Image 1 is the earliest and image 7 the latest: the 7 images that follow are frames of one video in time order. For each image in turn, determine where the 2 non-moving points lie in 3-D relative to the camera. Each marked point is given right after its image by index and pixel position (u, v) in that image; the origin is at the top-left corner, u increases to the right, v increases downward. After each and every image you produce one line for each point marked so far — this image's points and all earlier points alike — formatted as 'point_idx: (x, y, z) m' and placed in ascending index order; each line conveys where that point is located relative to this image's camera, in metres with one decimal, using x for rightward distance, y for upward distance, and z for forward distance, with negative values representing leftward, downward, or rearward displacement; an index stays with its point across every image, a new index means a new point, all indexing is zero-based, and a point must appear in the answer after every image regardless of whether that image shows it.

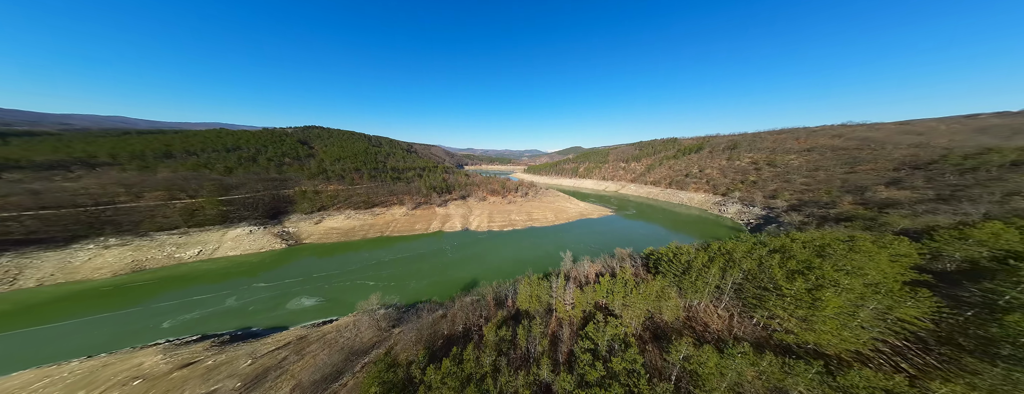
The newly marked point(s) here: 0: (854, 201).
0: (+30.3, -0.4, +18.0) m
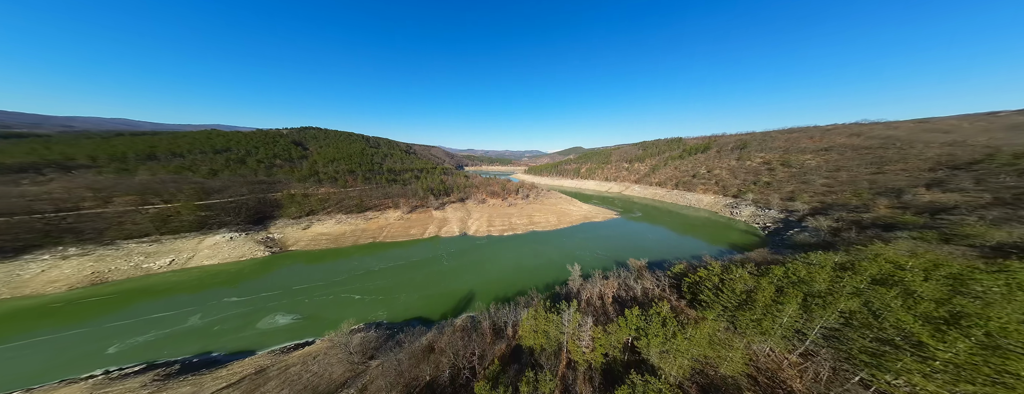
0: (+30.4, -0.6, +16.3) m
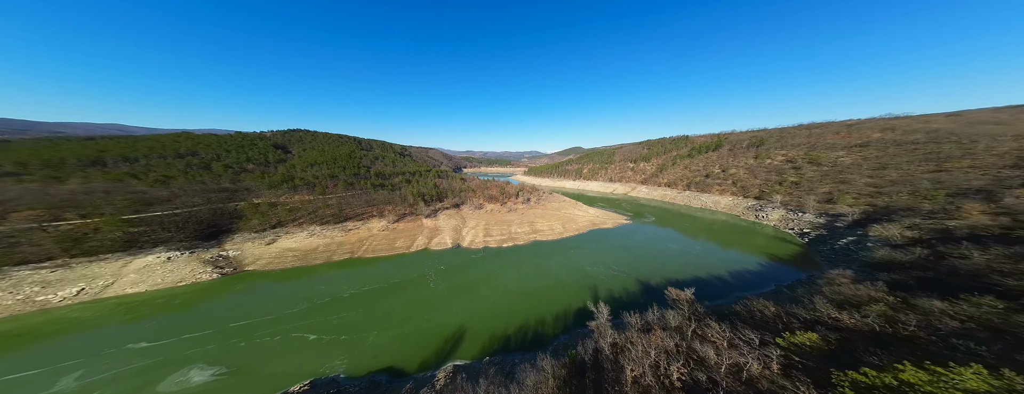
0: (+30.3, -0.8, +13.0) m
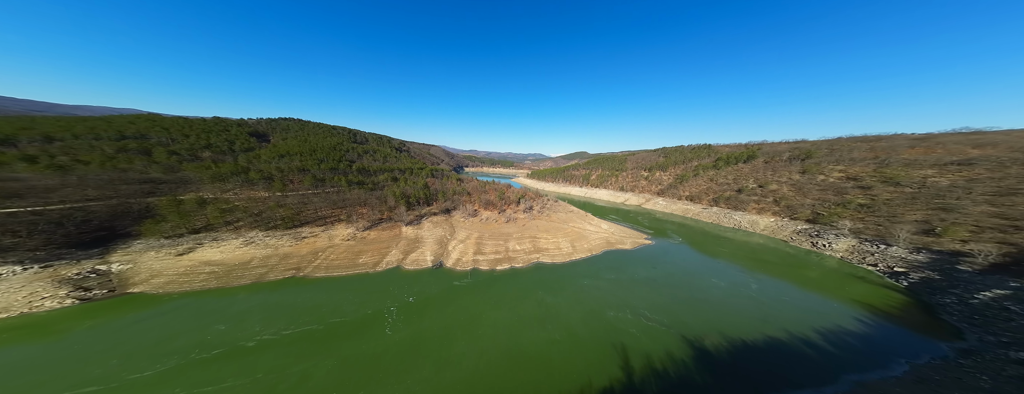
0: (+30.0, -3.0, +7.4) m
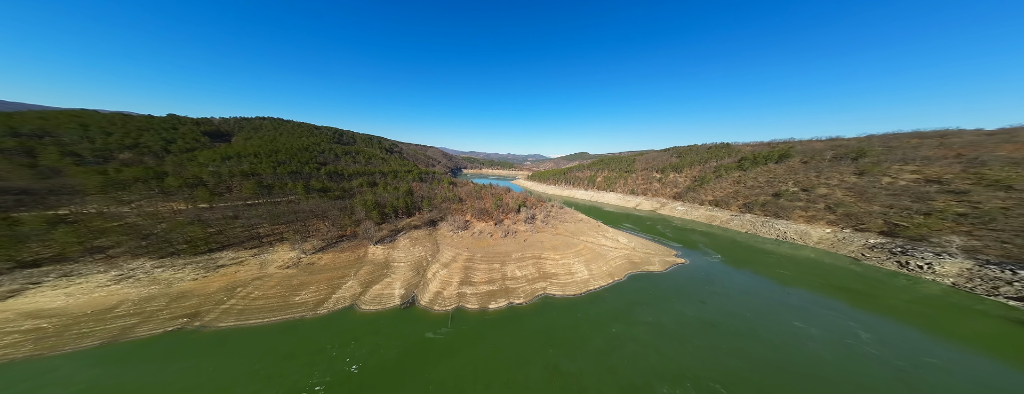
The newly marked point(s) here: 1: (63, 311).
0: (+29.8, -3.5, +2.0) m
1: (-21.1, -5.5, +9.7) m
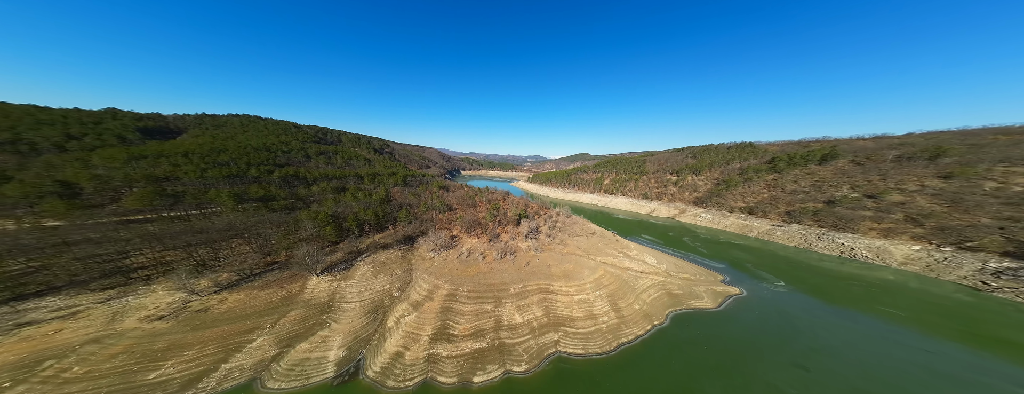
0: (+29.6, -4.0, -3.3) m
1: (-21.3, -6.2, +4.6) m
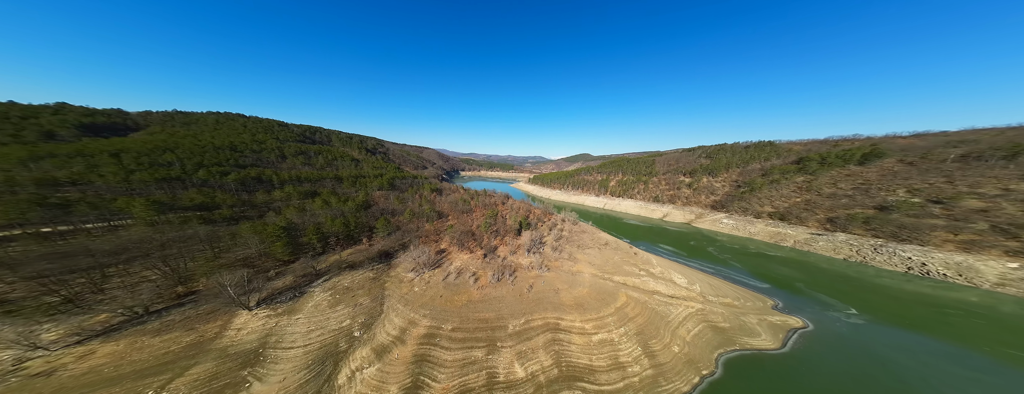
0: (+29.4, -4.3, -6.9) m
1: (-21.4, -6.5, +1.2) m
